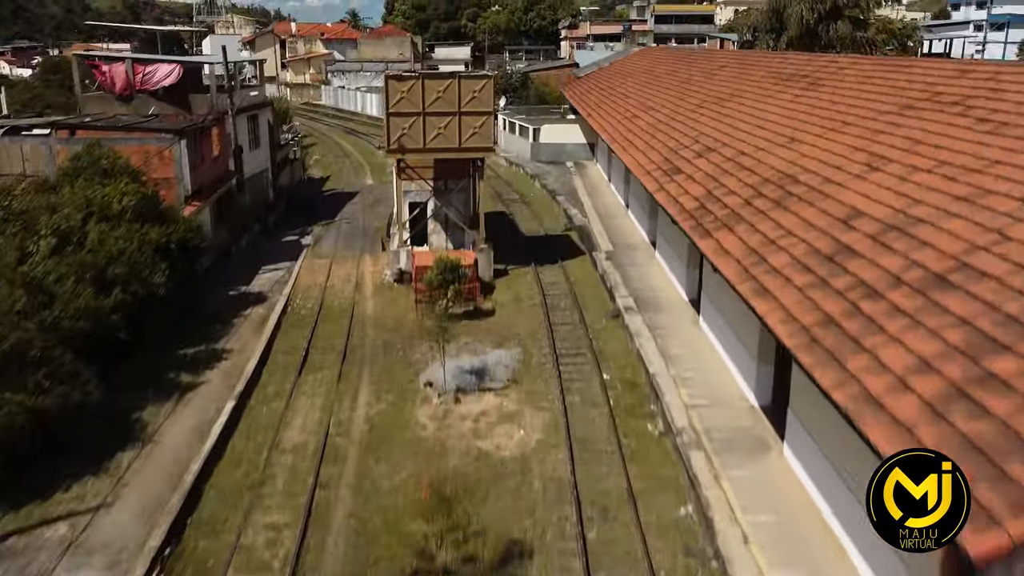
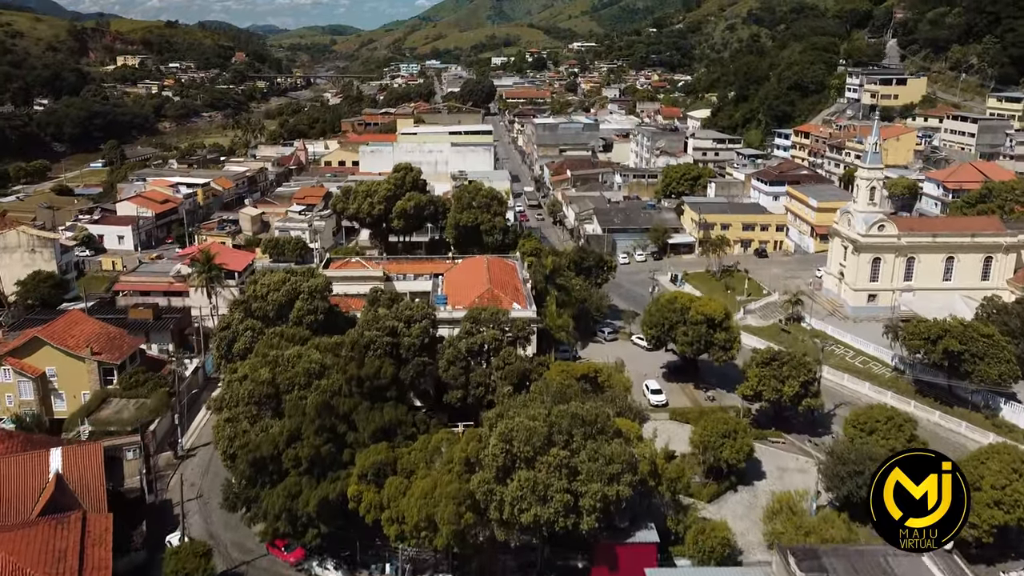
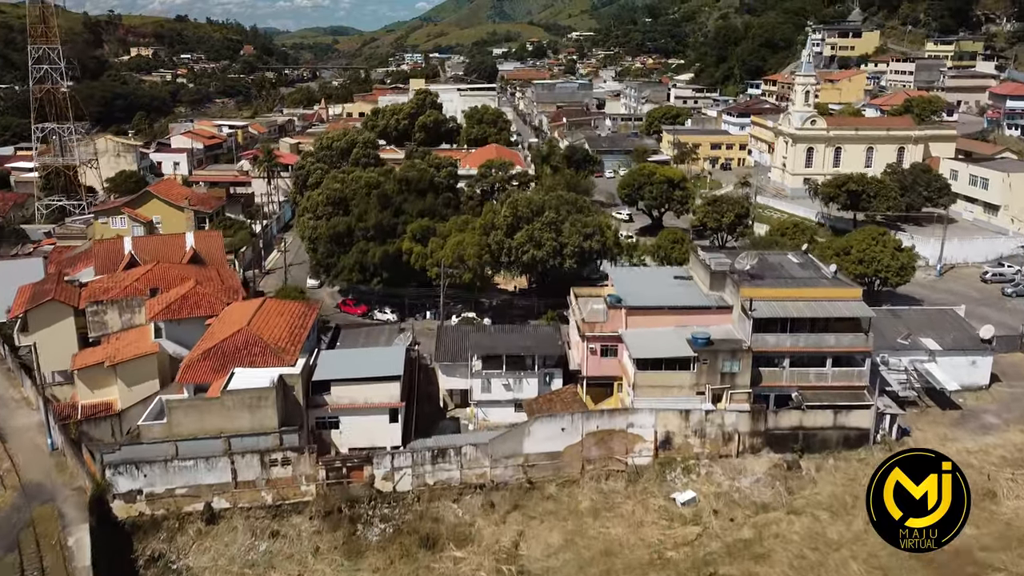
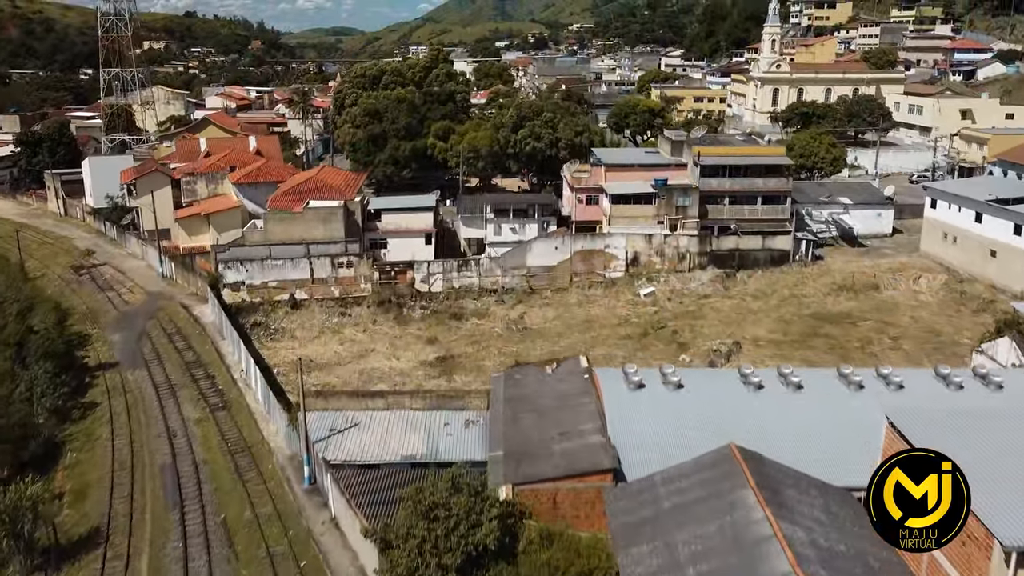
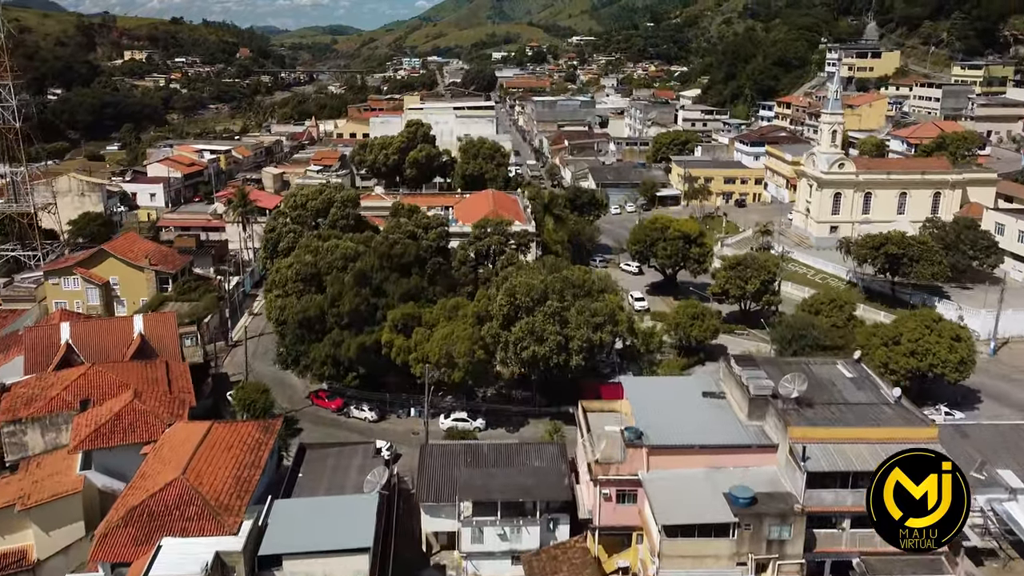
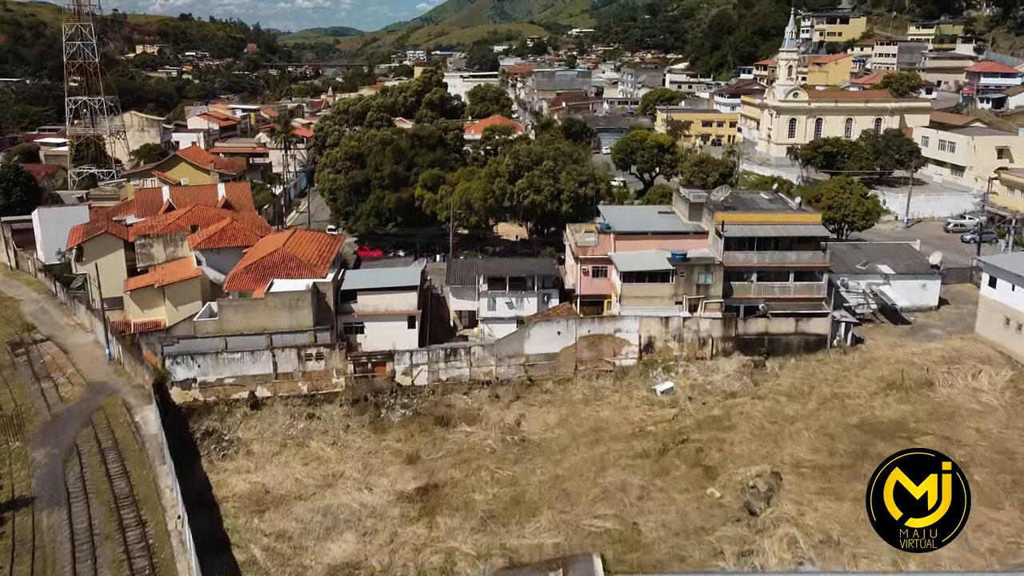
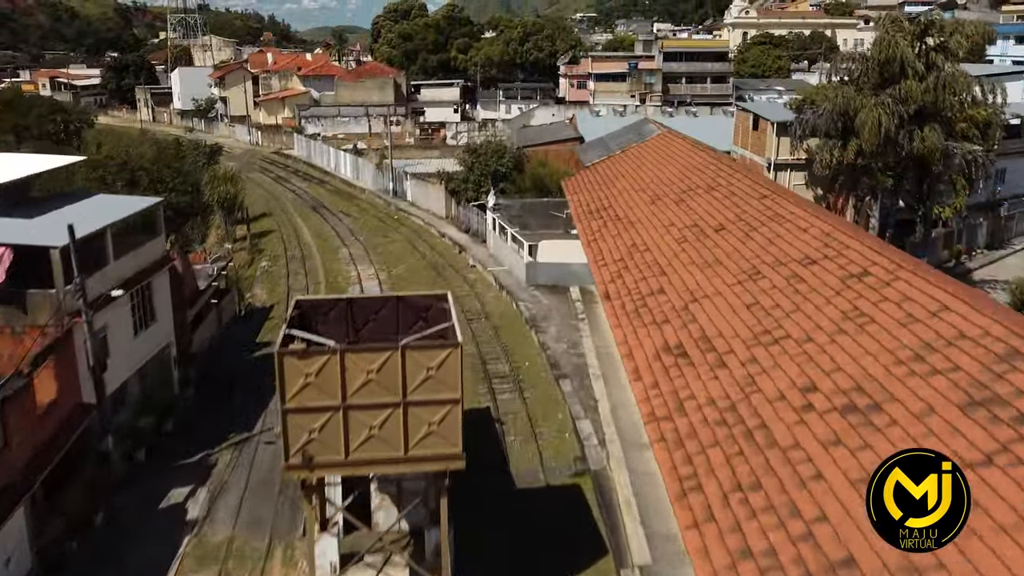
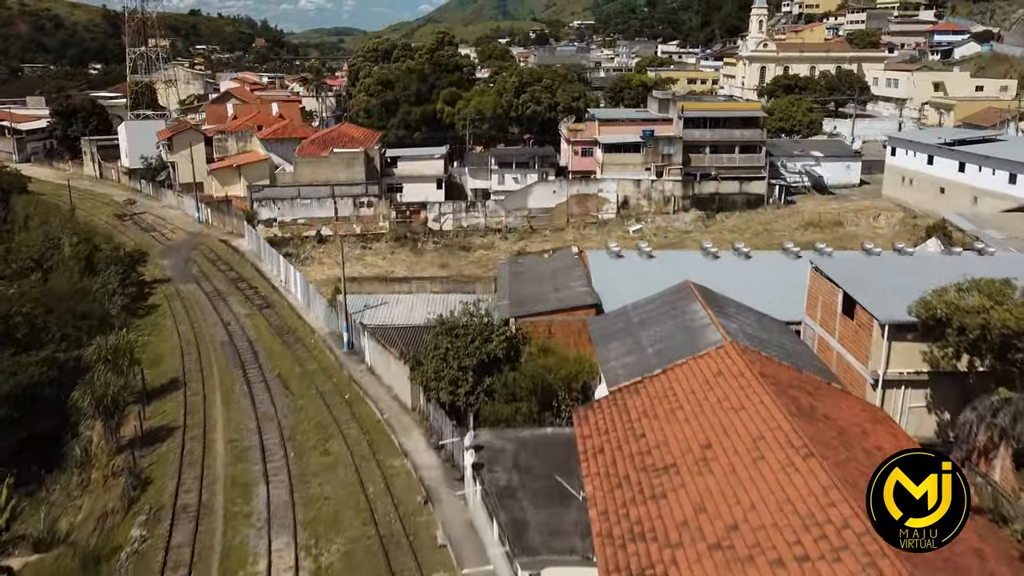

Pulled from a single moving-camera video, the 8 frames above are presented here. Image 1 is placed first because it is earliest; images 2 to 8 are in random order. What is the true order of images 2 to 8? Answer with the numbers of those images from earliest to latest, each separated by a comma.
7, 8, 4, 6, 3, 5, 2
